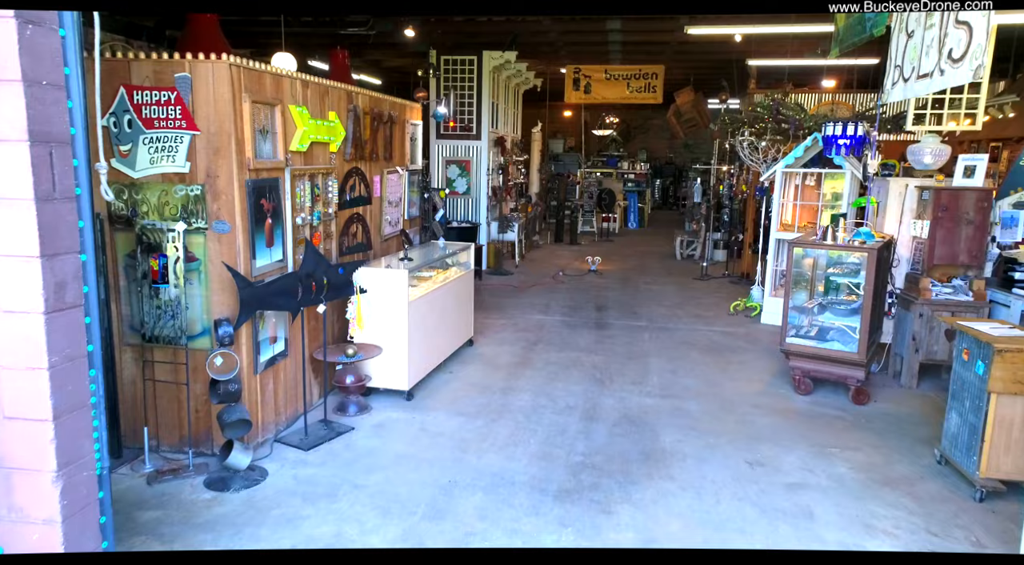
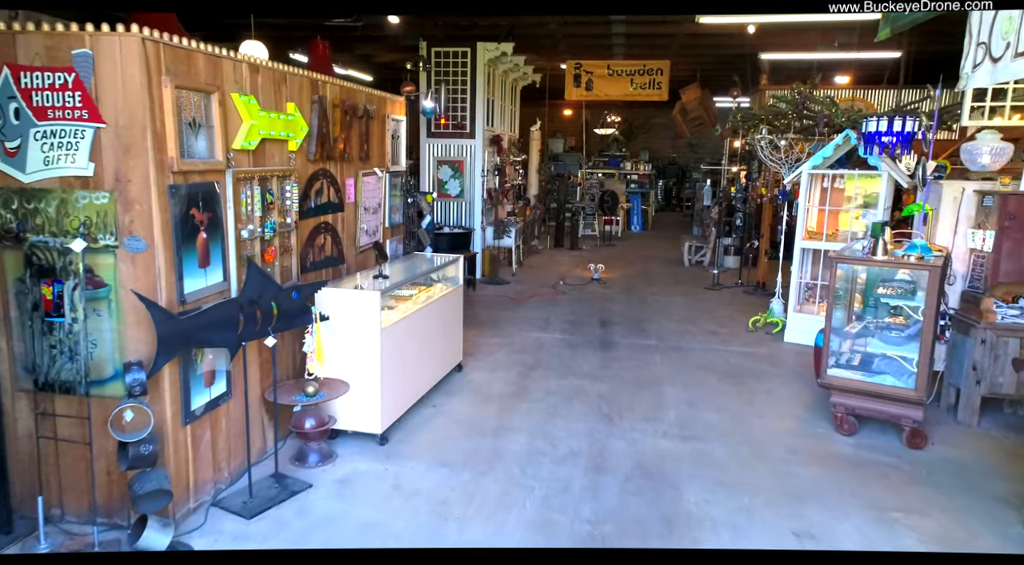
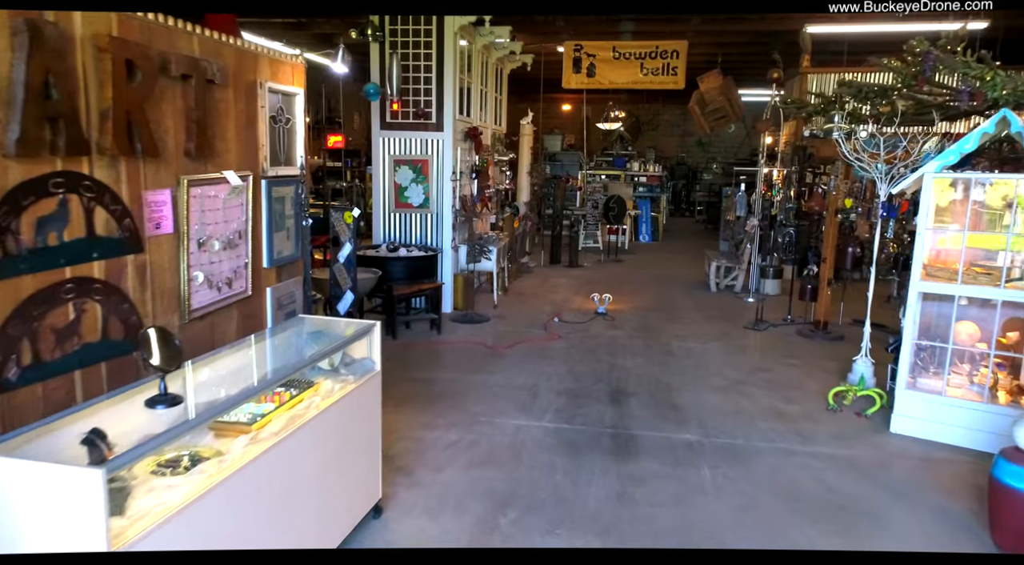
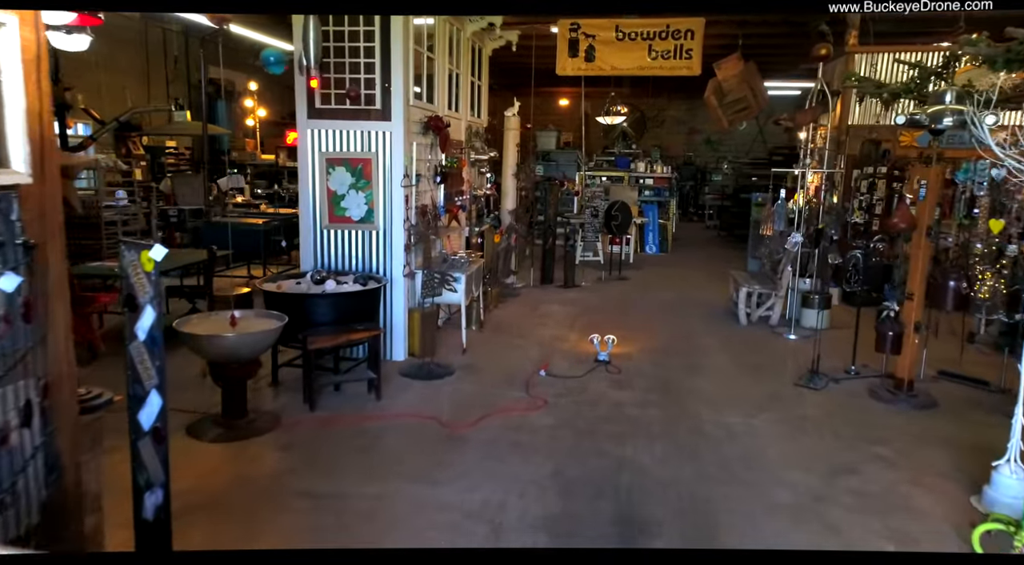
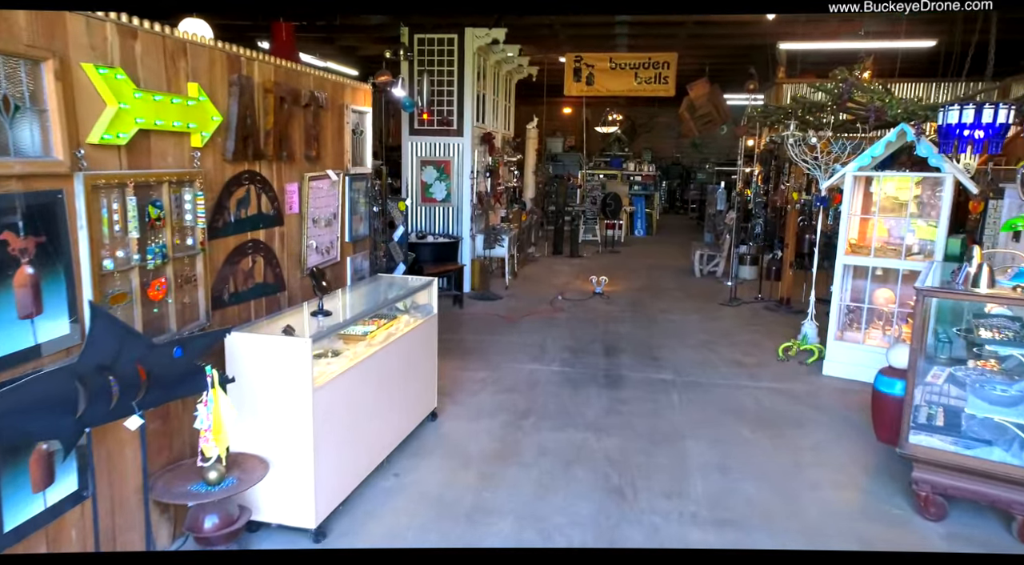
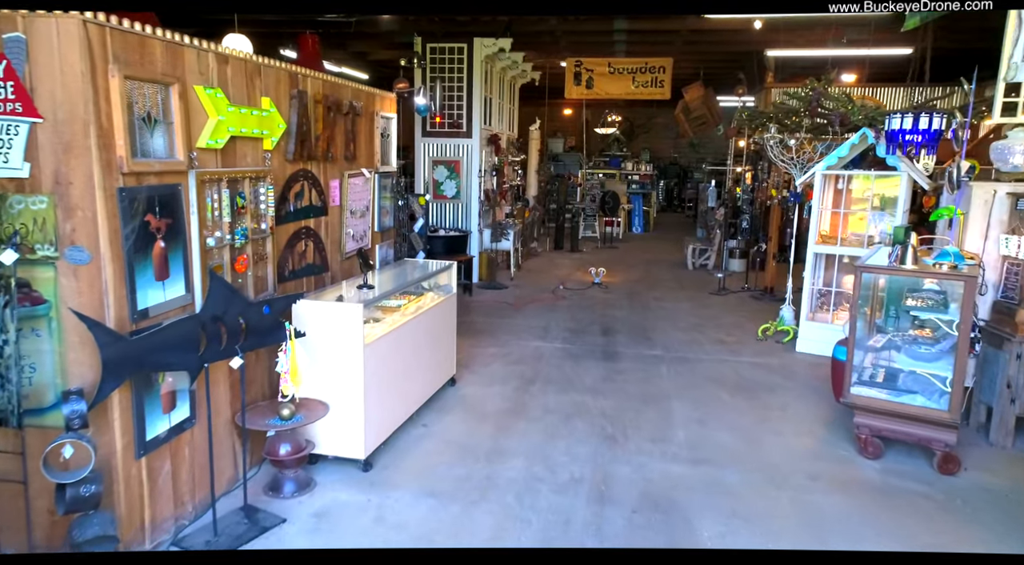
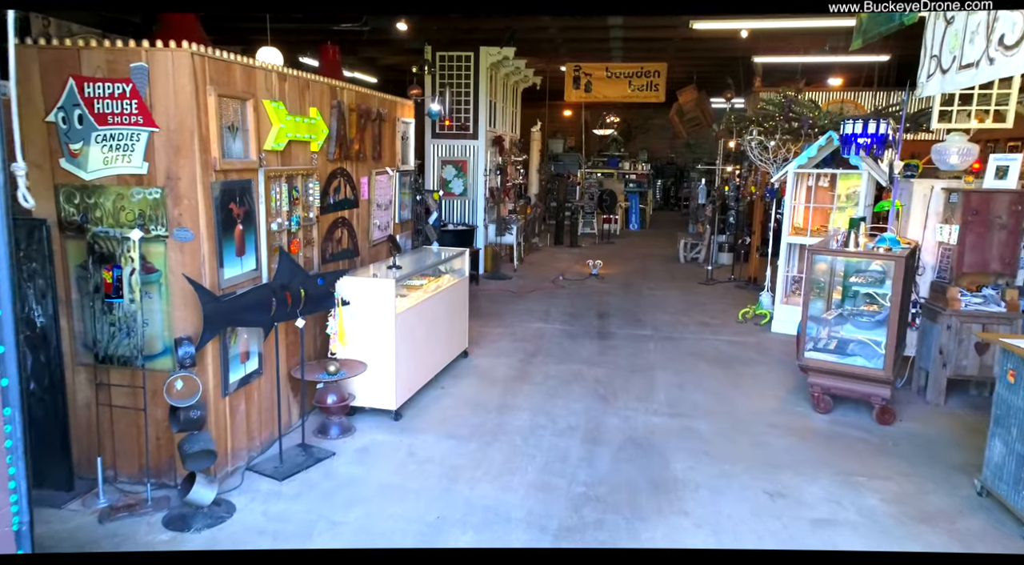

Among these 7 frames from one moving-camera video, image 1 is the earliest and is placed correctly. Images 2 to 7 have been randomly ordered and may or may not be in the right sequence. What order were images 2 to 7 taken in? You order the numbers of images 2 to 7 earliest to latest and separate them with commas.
7, 2, 6, 5, 3, 4
